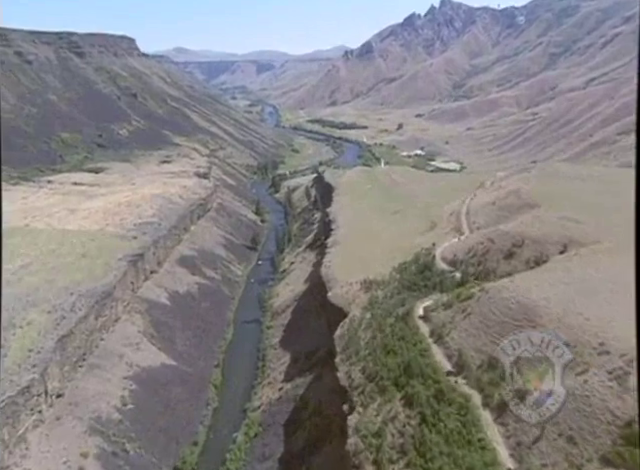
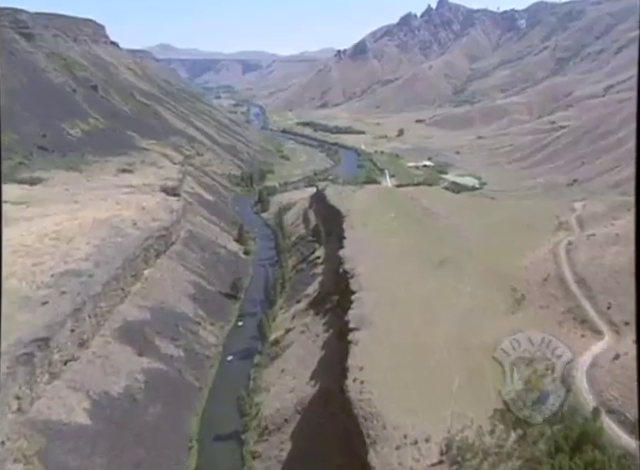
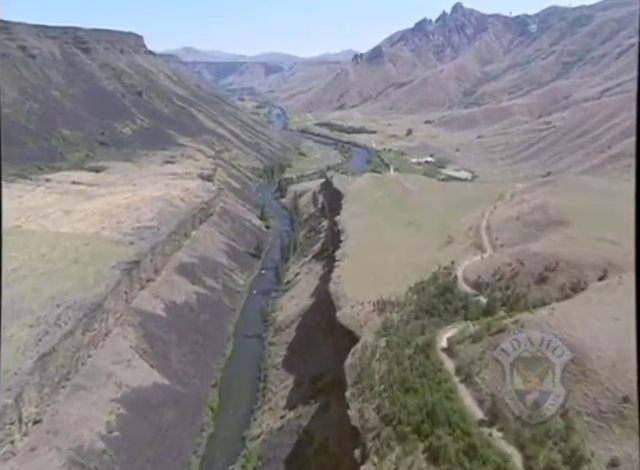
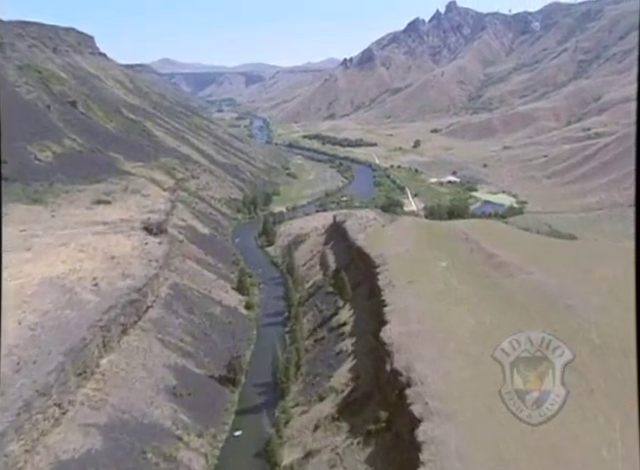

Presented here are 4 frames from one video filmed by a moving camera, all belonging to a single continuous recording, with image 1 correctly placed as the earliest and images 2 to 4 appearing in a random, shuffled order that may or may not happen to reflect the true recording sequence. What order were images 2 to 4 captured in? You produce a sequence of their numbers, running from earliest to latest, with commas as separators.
3, 2, 4
